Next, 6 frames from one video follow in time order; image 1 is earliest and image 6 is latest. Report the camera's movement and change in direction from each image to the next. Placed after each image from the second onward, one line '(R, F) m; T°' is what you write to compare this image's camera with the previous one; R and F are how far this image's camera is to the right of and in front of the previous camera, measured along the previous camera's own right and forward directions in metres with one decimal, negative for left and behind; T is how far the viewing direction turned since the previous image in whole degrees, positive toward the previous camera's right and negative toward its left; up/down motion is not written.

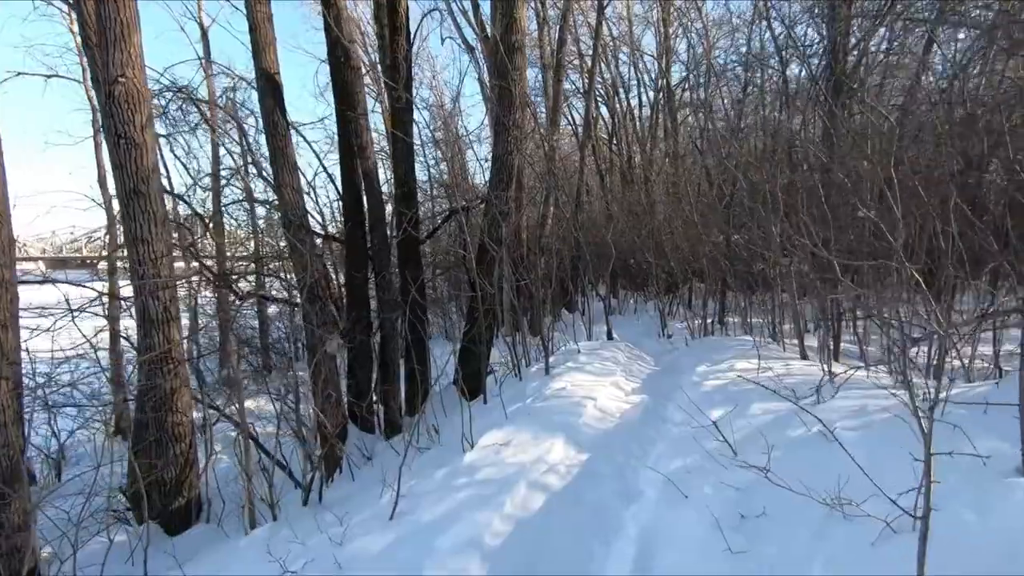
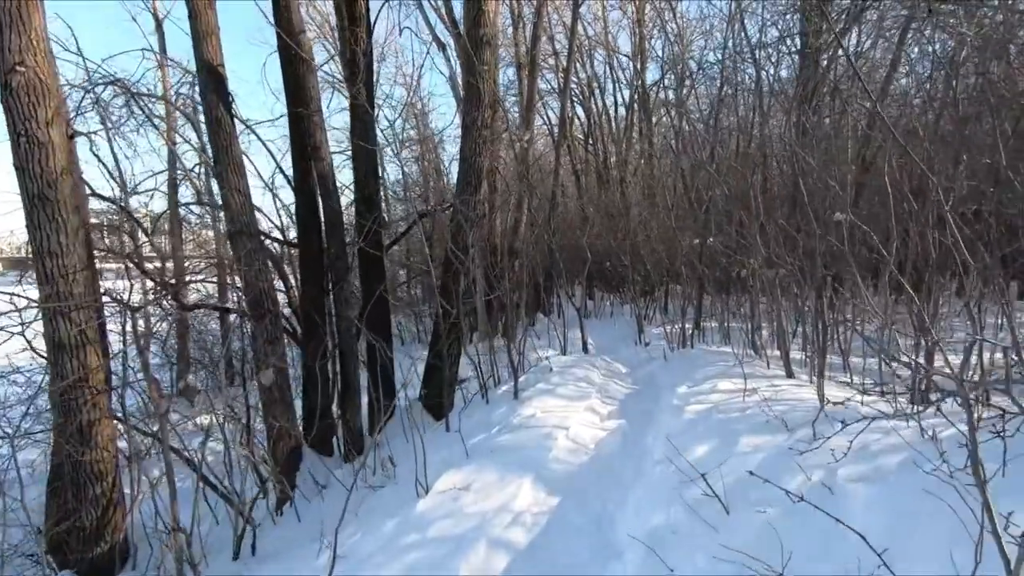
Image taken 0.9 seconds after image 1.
(+0.1, +0.4) m; +2°
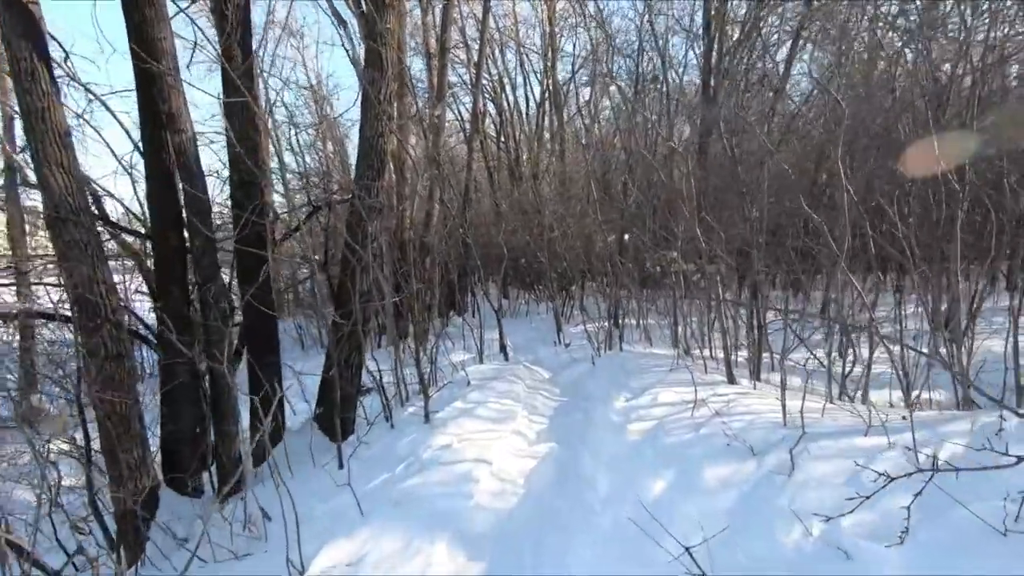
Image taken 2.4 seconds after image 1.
(0.0, +0.7) m; +9°
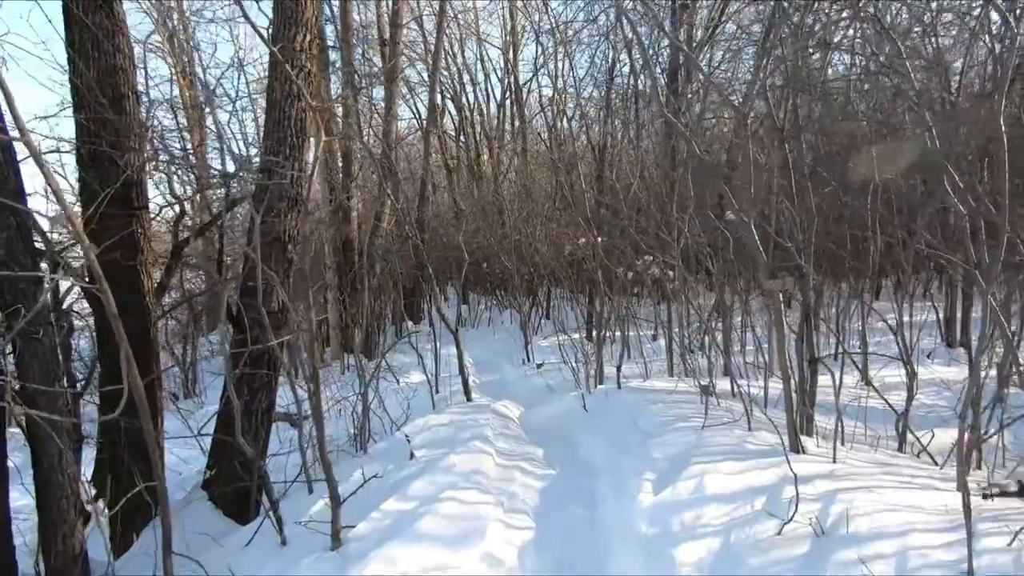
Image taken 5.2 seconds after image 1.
(0.0, +1.4) m; +4°
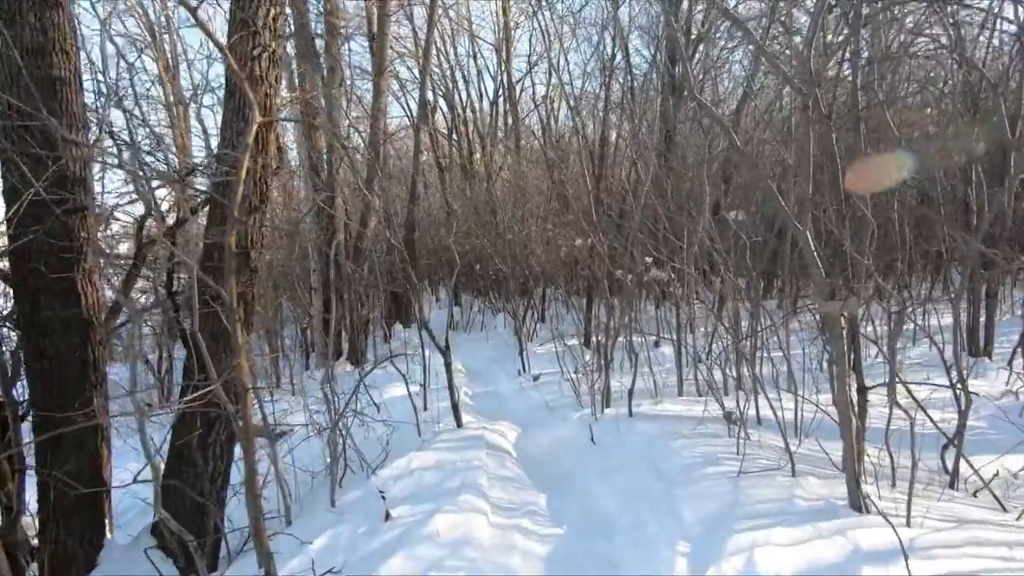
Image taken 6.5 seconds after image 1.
(0.0, +0.5) m; +1°
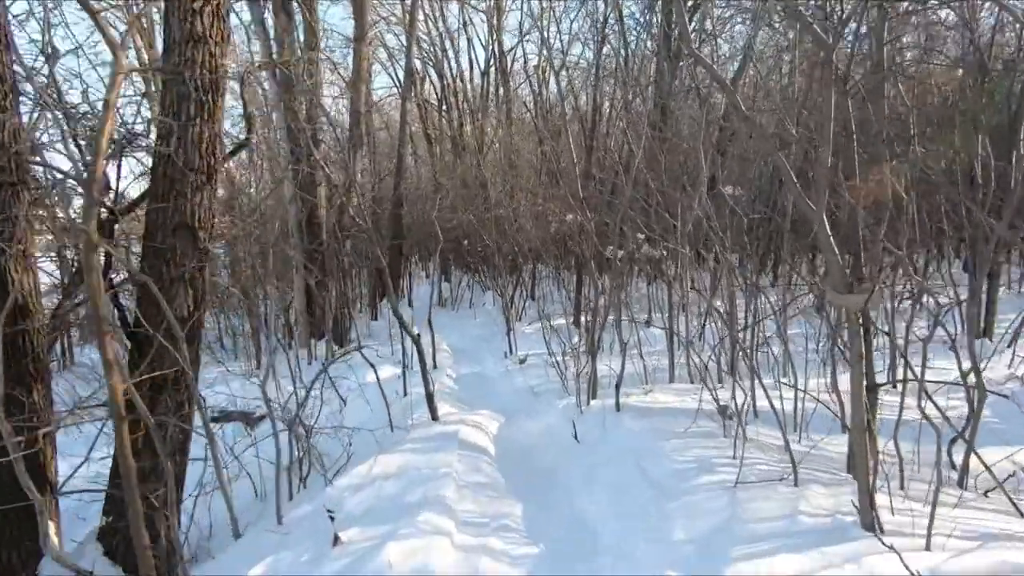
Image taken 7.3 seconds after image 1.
(+0.1, +0.3) m; +1°
